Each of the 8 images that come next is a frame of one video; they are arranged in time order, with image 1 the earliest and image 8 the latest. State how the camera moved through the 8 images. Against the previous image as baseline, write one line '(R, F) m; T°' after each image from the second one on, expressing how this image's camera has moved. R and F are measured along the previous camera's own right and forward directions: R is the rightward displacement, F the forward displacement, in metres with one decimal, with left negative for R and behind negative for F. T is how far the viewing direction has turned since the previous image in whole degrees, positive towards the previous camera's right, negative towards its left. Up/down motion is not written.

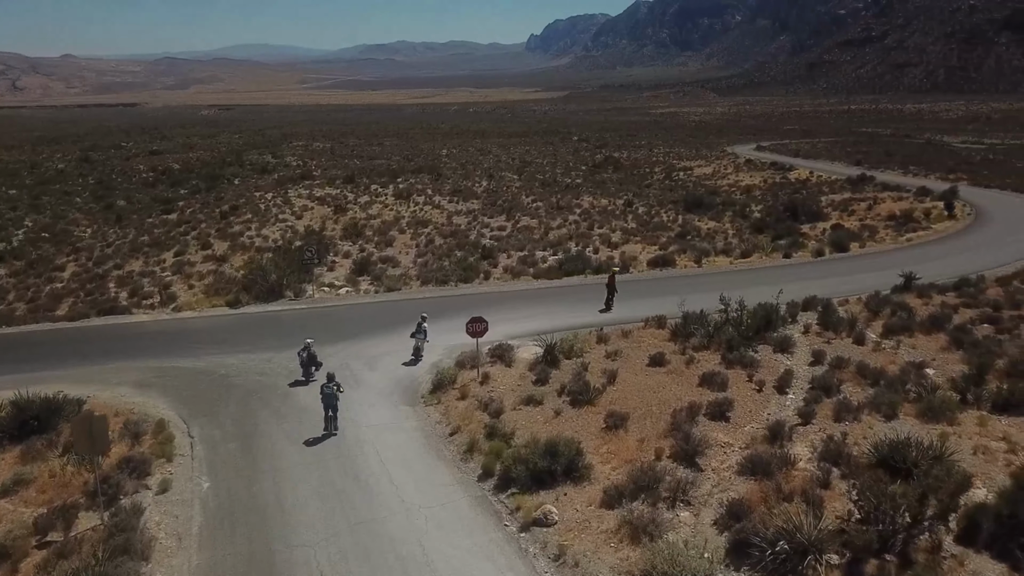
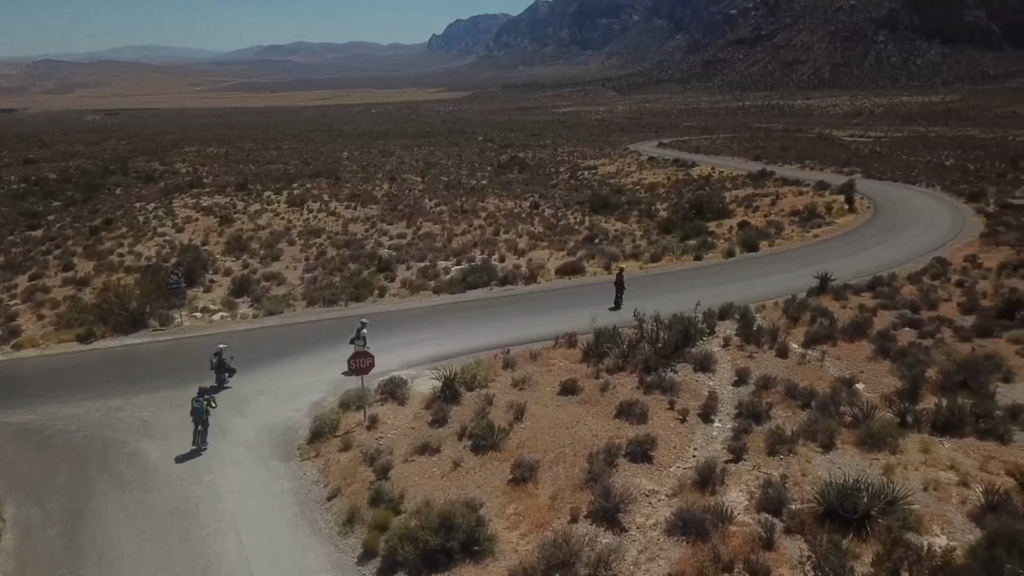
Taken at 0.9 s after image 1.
(+0.3, +1.8) m; +6°
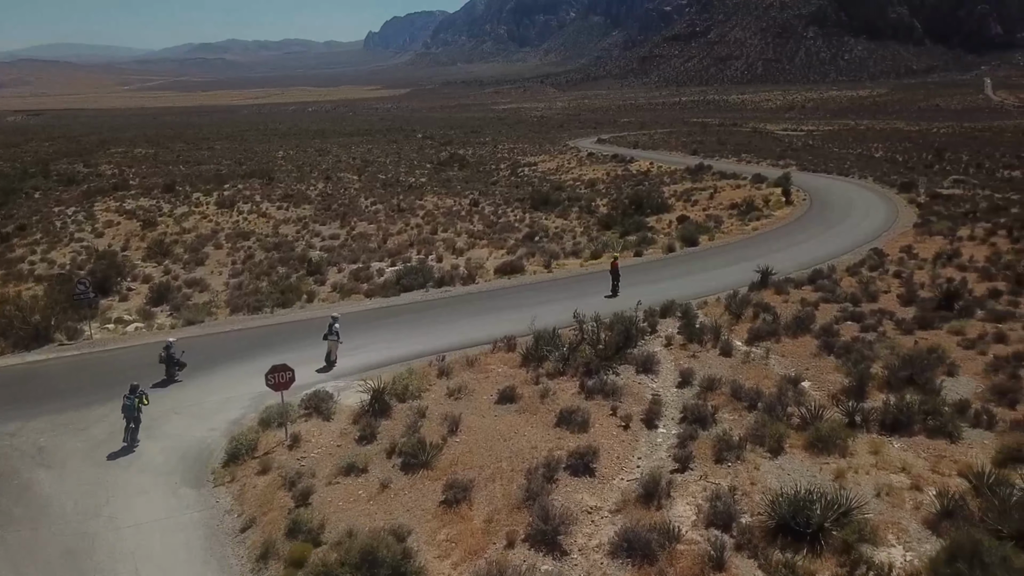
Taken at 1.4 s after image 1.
(+0.2, +0.7) m; +4°
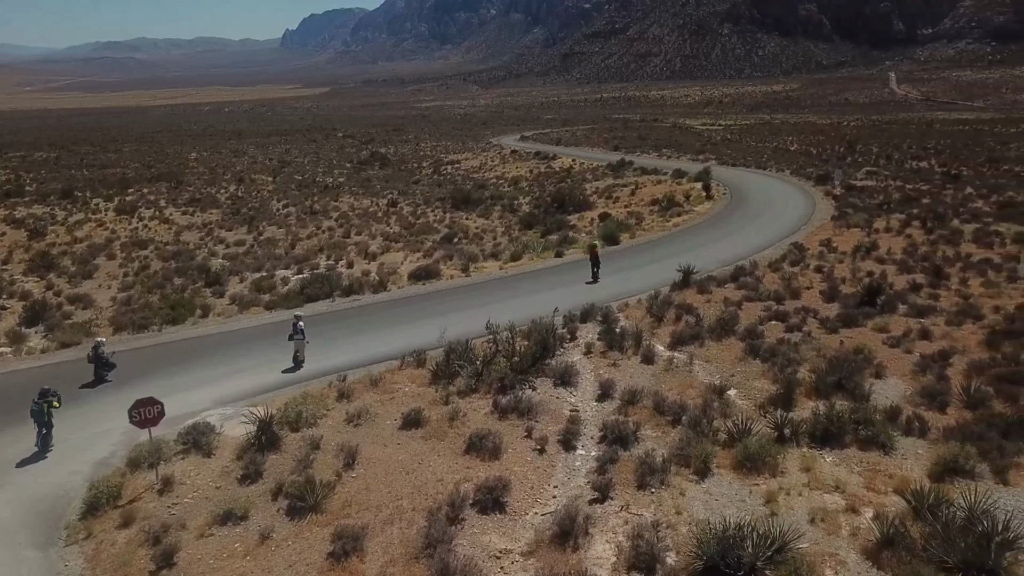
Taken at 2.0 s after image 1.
(+0.4, +1.1) m; +5°
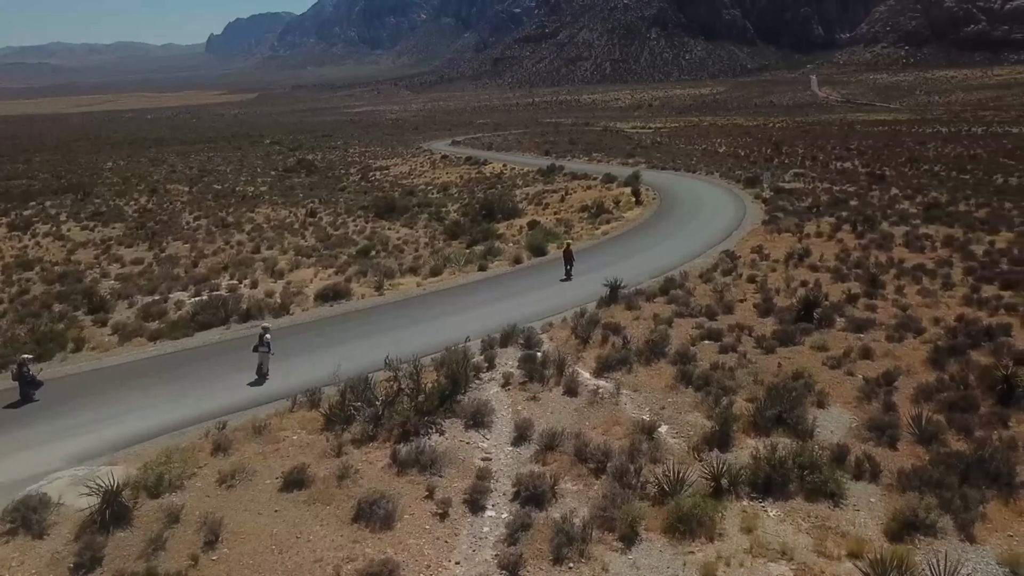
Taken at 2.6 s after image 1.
(+0.5, +1.5) m; +4°
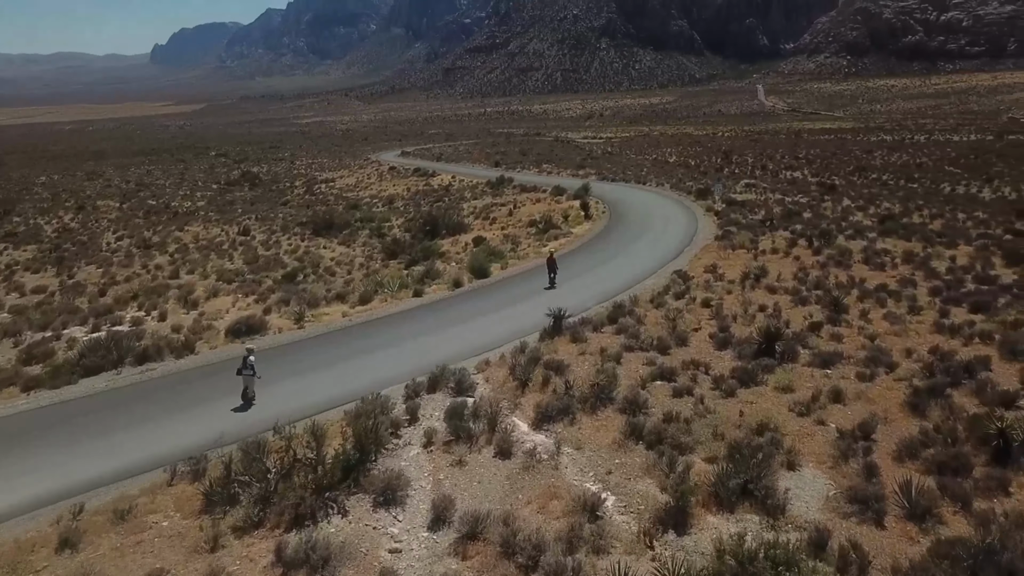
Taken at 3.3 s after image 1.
(+0.5, +1.8) m; +3°
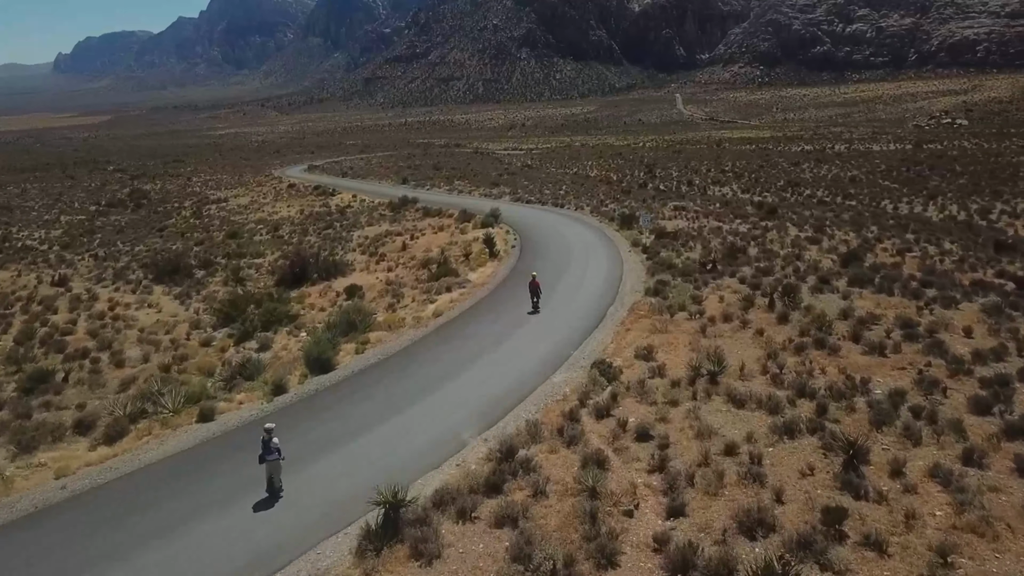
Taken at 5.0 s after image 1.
(+1.5, +7.1) m; +5°
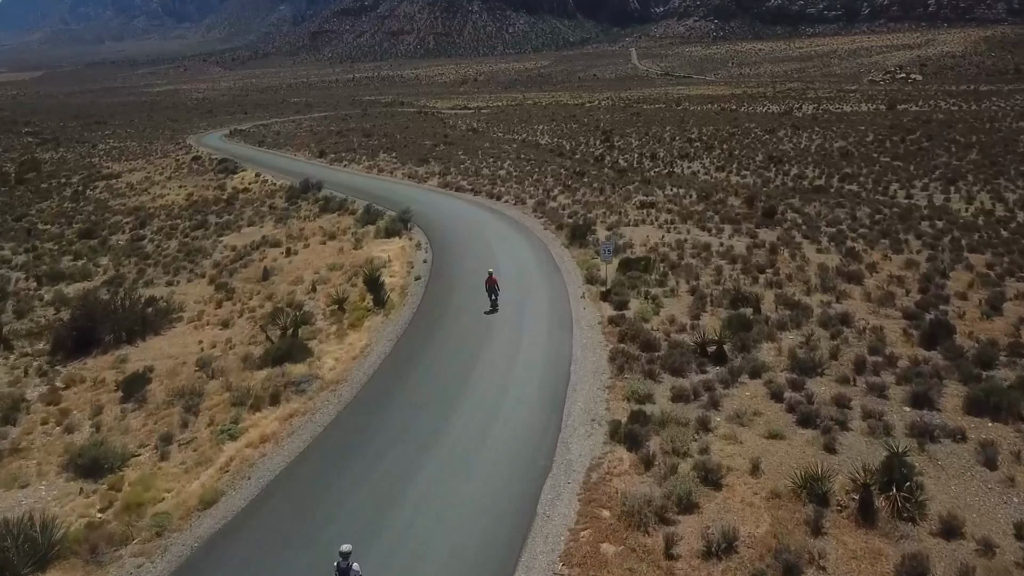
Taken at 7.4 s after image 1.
(+1.6, +10.8) m; +3°
